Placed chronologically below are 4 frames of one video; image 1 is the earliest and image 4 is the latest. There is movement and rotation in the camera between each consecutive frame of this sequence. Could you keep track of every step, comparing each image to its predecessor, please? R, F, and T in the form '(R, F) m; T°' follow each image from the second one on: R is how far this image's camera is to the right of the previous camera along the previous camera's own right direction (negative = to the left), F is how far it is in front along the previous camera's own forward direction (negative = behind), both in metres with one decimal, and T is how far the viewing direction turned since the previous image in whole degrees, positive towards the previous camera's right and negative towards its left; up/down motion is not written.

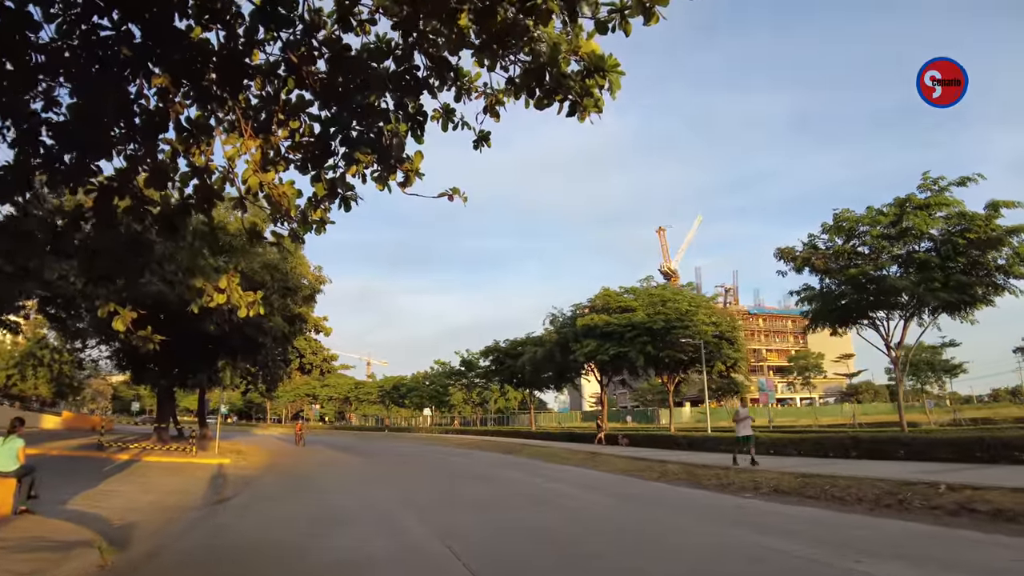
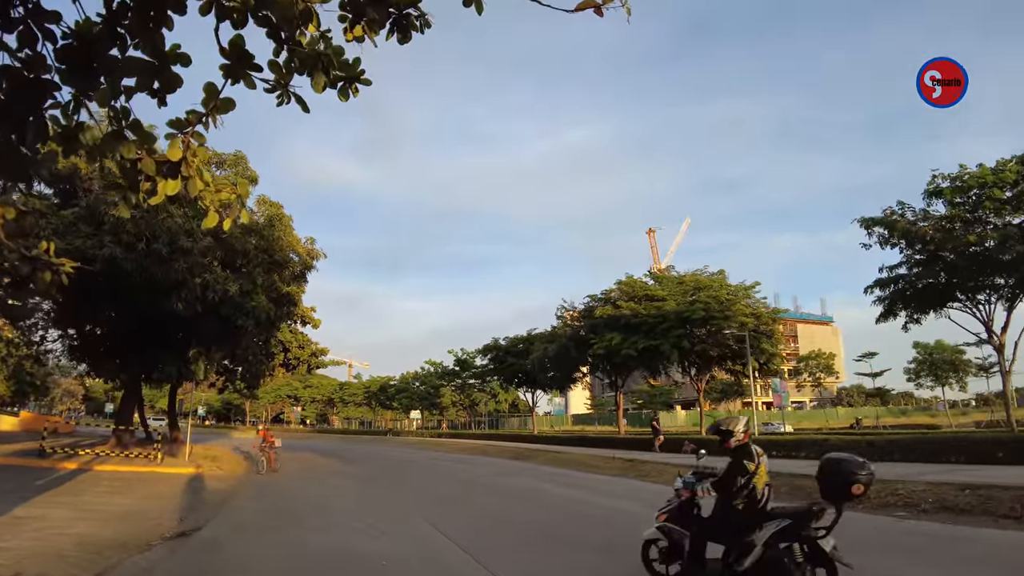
(-1.3, +3.5) m; +1°
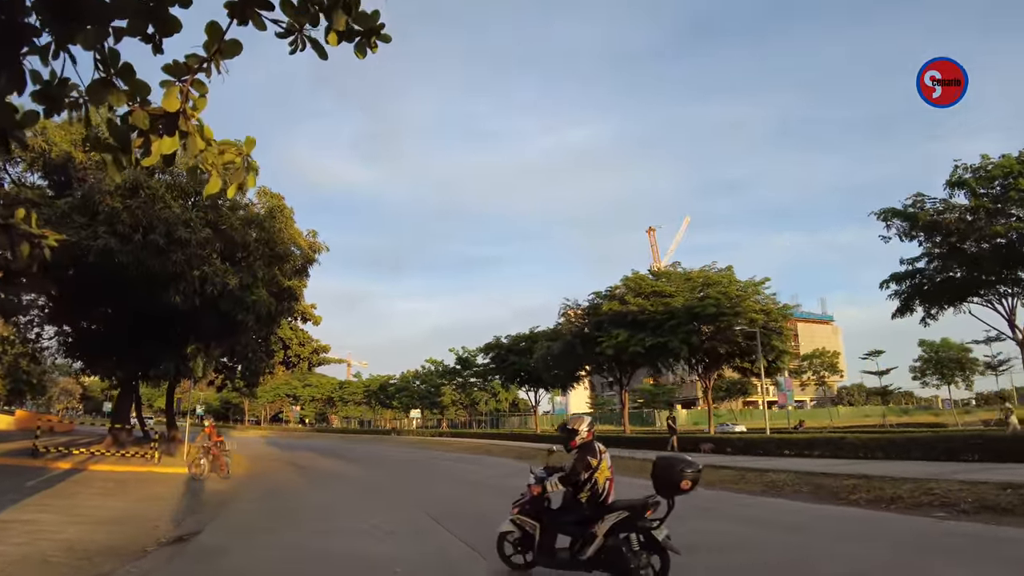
(-0.2, +0.5) m; 0°
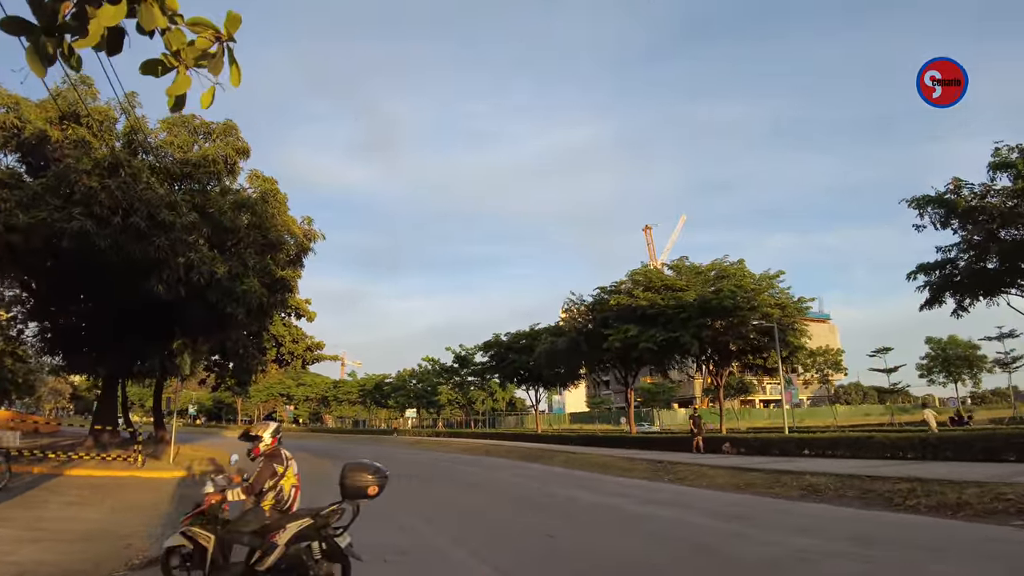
(-0.4, +1.2) m; 0°
